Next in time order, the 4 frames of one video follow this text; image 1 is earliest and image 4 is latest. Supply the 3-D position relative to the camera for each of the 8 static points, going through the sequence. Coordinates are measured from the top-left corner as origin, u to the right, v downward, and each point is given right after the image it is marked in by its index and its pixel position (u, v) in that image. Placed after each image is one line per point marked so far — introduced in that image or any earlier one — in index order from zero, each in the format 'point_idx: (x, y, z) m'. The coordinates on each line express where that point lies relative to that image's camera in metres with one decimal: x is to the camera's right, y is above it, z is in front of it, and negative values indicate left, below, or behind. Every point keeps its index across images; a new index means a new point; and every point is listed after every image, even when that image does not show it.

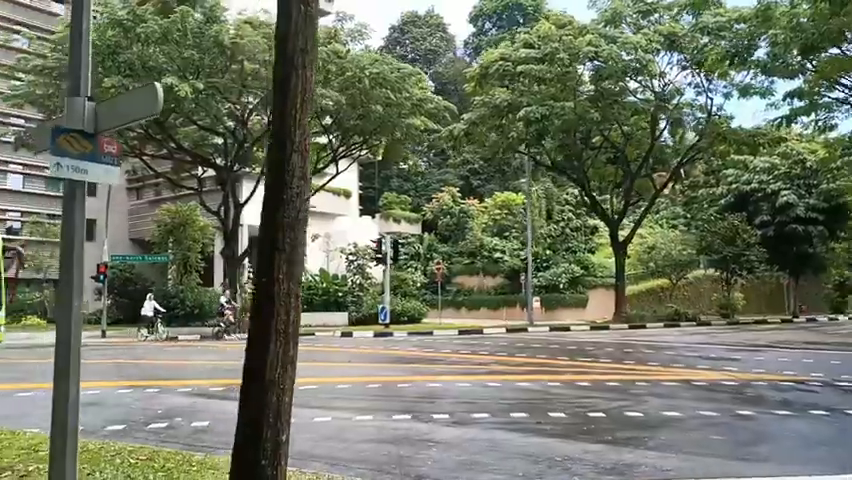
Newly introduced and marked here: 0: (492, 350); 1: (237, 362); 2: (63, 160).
0: (+1.4, -2.5, +15.9) m
1: (-3.8, -2.5, +14.5) m
2: (-2.2, +0.5, +4.5) m
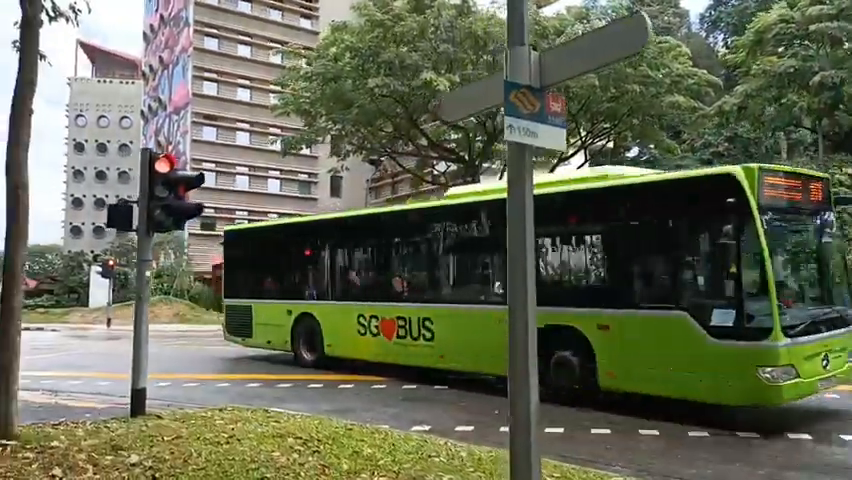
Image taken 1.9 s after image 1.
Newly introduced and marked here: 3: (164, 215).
0: (+7.3, -2.2, +13.6) m
1: (+1.9, -2.3, +13.8) m
2: (+0.5, +0.6, +3.7) m
3: (-2.7, +0.3, +7.4) m
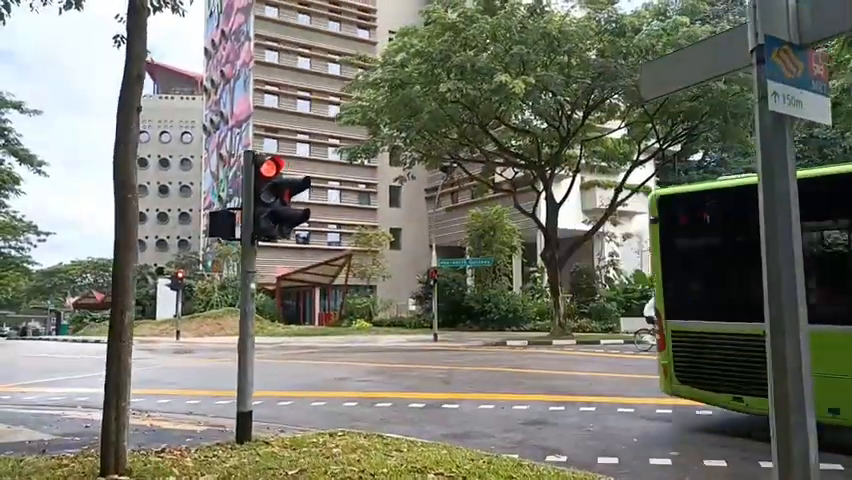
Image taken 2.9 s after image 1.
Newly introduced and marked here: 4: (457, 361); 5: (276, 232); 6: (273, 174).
0: (+9.0, -2.2, +12.2) m
1: (+3.6, -2.4, +12.8) m
2: (+1.4, +0.6, +2.9) m
3: (-1.5, +0.2, +6.8) m
4: (+0.7, -2.6, +15.7) m
5: (-1.4, +0.1, +6.8) m
6: (-1.4, +0.6, +6.8) m
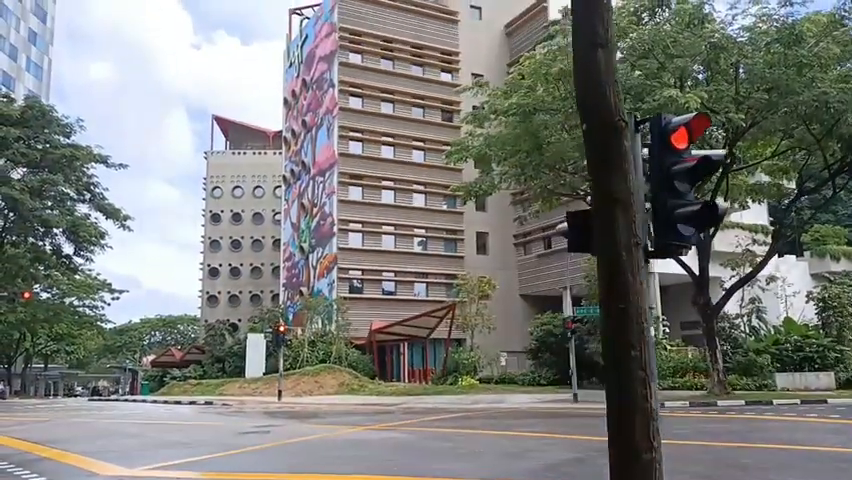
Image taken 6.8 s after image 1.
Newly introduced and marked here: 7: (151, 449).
0: (+12.3, -2.5, +8.6) m
1: (+7.0, -2.8, +9.5) m
2: (+4.1, +0.9, 0.0) m
3: (+1.5, +0.1, +4.1) m
4: (+4.3, -3.3, +12.6) m
5: (+1.5, 0.0, +4.1) m
6: (+1.5, +0.5, +4.2) m
7: (-4.7, -3.5, +12.2) m
